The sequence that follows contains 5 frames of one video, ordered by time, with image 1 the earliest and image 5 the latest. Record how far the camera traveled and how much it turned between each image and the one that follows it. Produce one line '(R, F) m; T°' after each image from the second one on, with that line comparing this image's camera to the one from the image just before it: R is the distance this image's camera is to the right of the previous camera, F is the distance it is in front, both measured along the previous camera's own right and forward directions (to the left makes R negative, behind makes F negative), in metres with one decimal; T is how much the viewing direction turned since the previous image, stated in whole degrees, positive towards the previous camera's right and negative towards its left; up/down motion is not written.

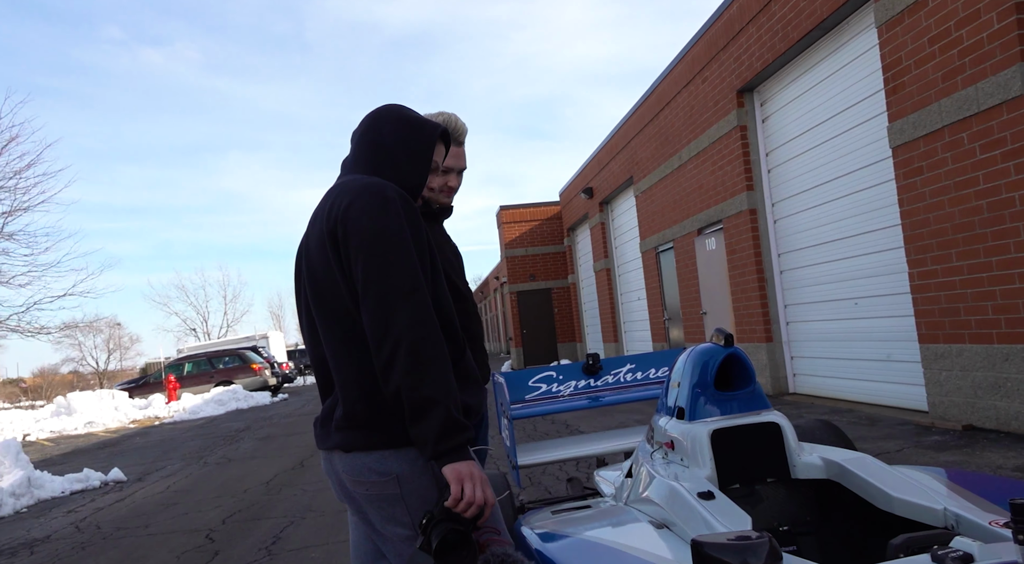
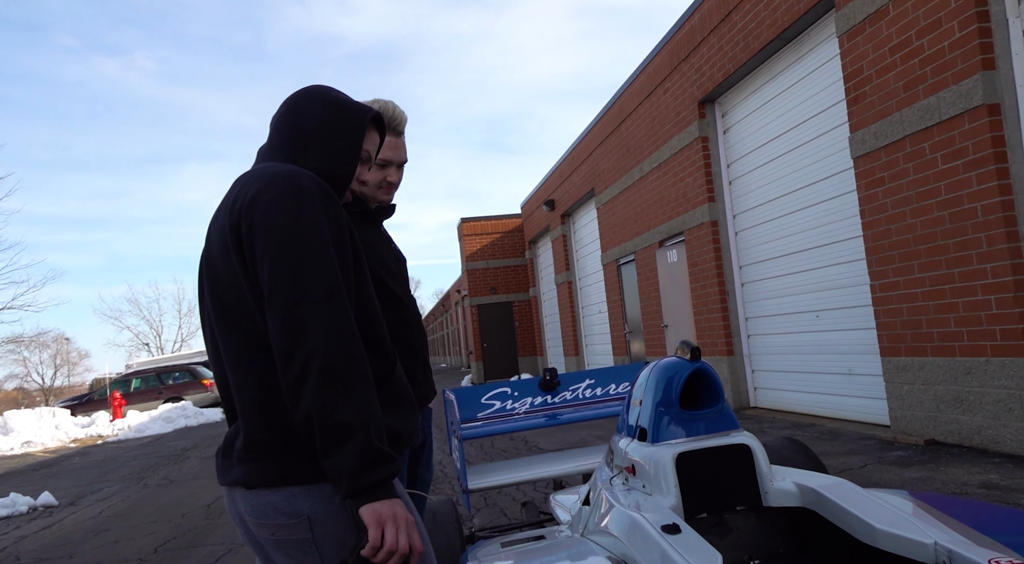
(+0.1, +0.3) m; +3°
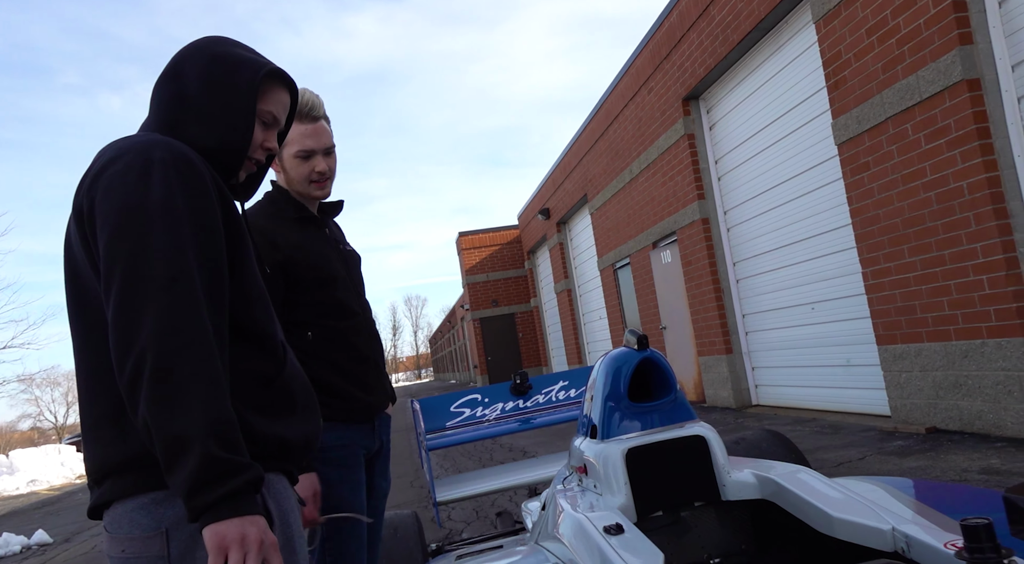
(+0.3, +0.1) m; 0°
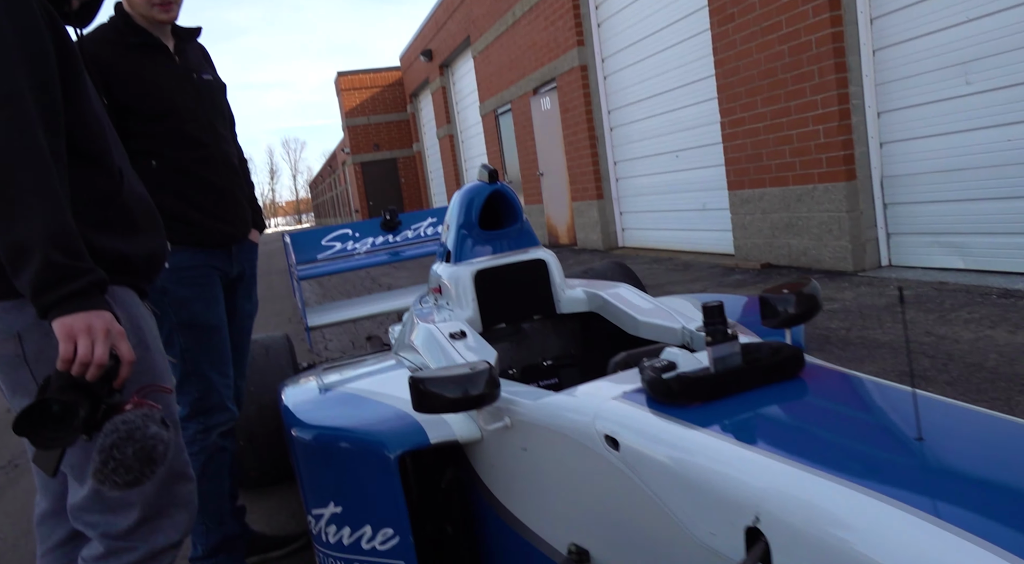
(+0.1, -0.2) m; +10°
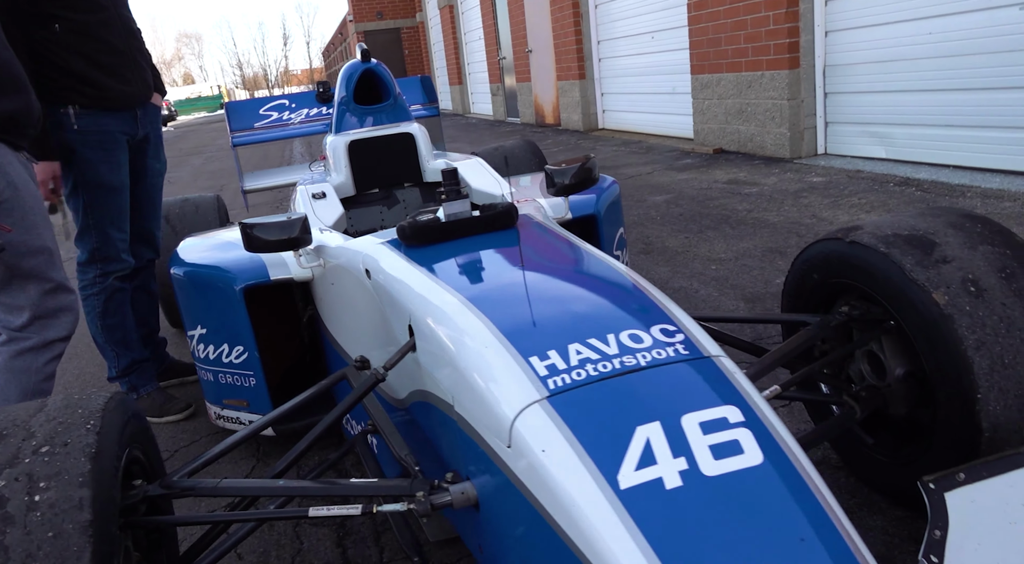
(+0.6, -0.4) m; 0°
